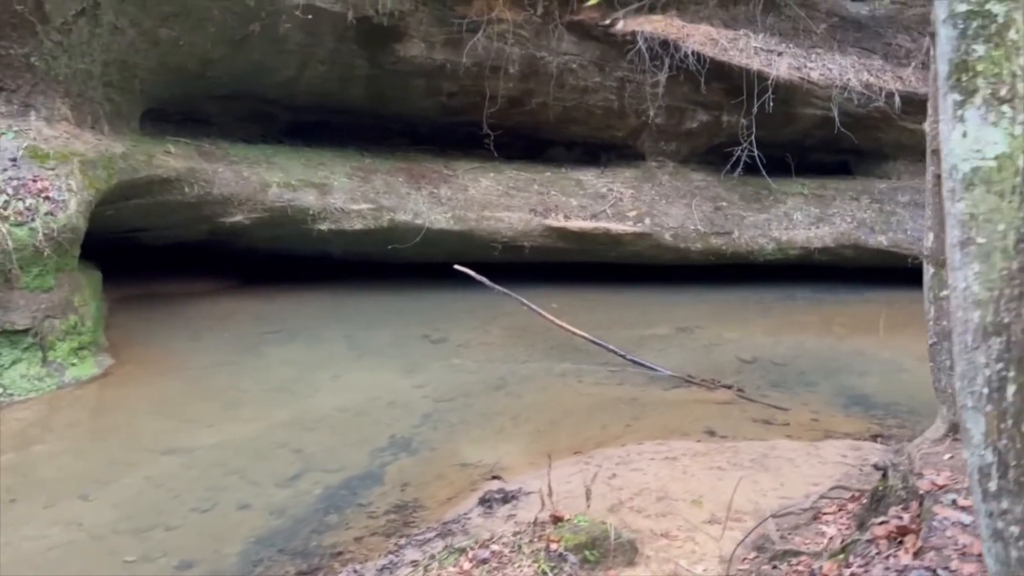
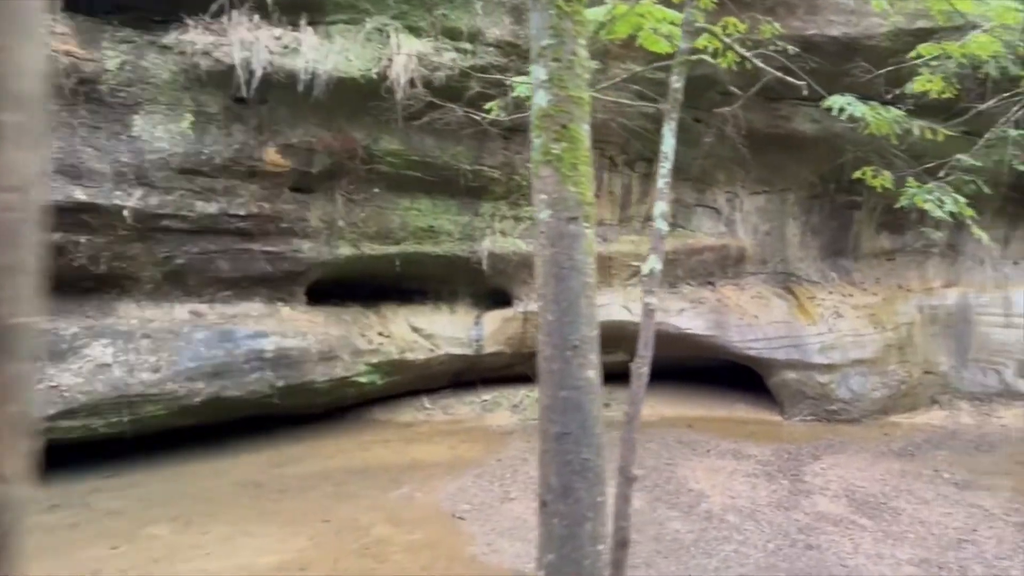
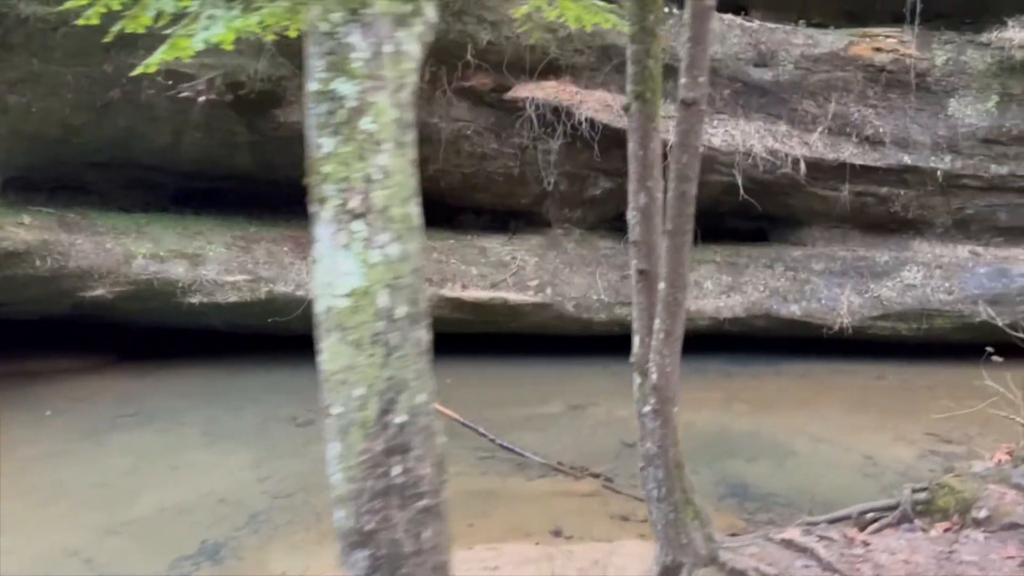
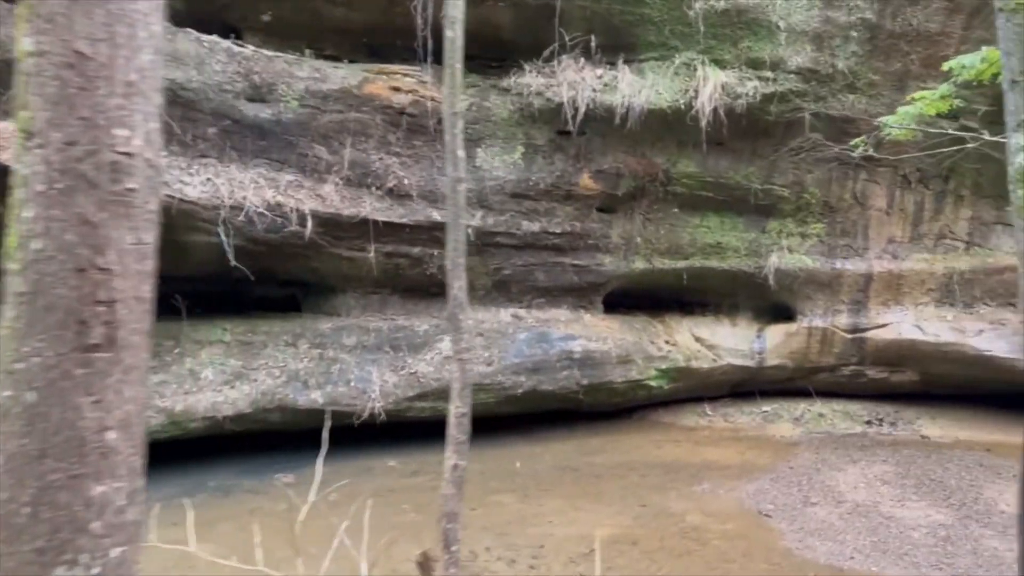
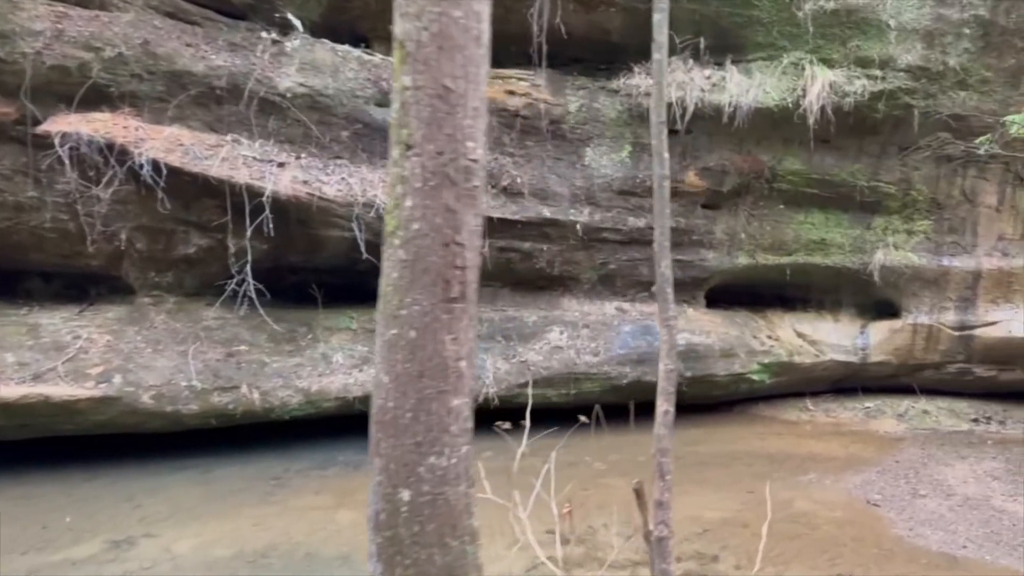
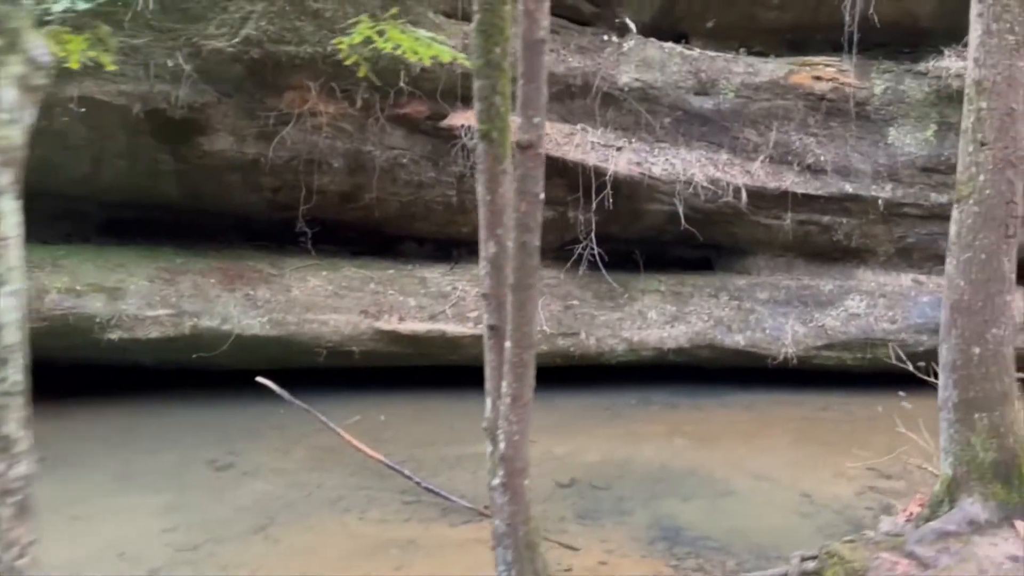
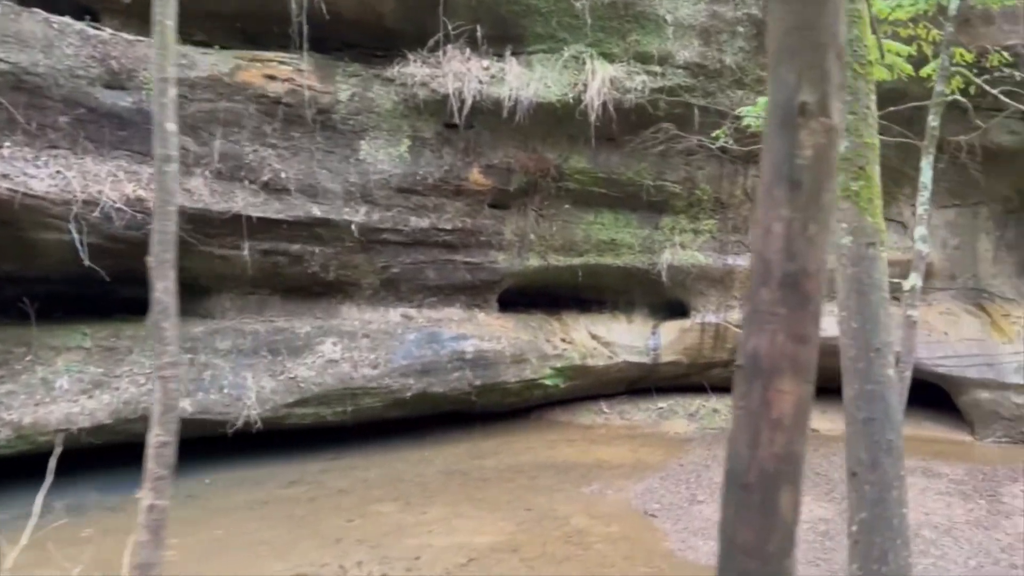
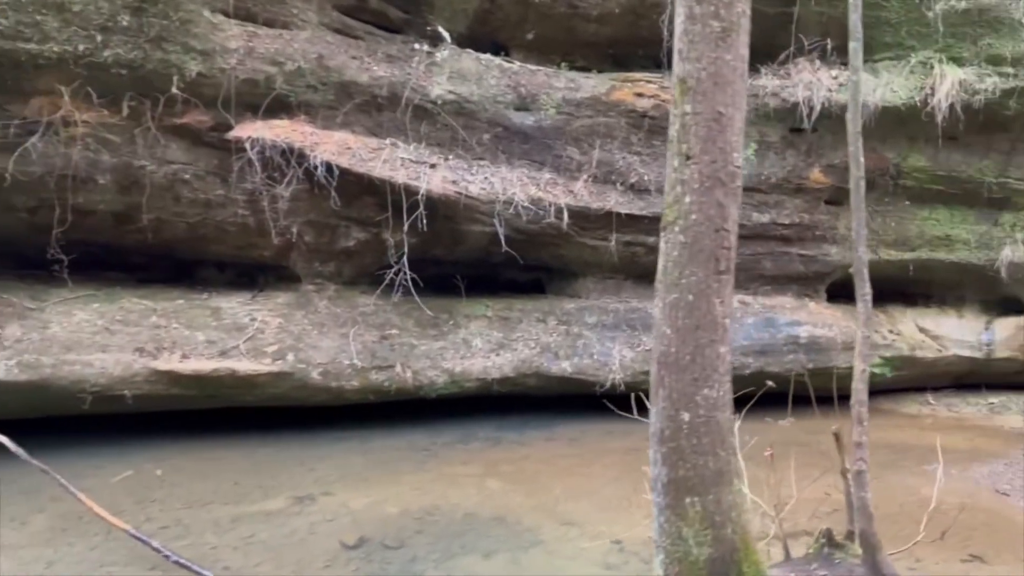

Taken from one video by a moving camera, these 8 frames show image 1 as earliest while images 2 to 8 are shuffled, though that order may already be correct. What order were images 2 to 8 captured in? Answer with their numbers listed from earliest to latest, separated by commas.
3, 6, 8, 5, 4, 7, 2
